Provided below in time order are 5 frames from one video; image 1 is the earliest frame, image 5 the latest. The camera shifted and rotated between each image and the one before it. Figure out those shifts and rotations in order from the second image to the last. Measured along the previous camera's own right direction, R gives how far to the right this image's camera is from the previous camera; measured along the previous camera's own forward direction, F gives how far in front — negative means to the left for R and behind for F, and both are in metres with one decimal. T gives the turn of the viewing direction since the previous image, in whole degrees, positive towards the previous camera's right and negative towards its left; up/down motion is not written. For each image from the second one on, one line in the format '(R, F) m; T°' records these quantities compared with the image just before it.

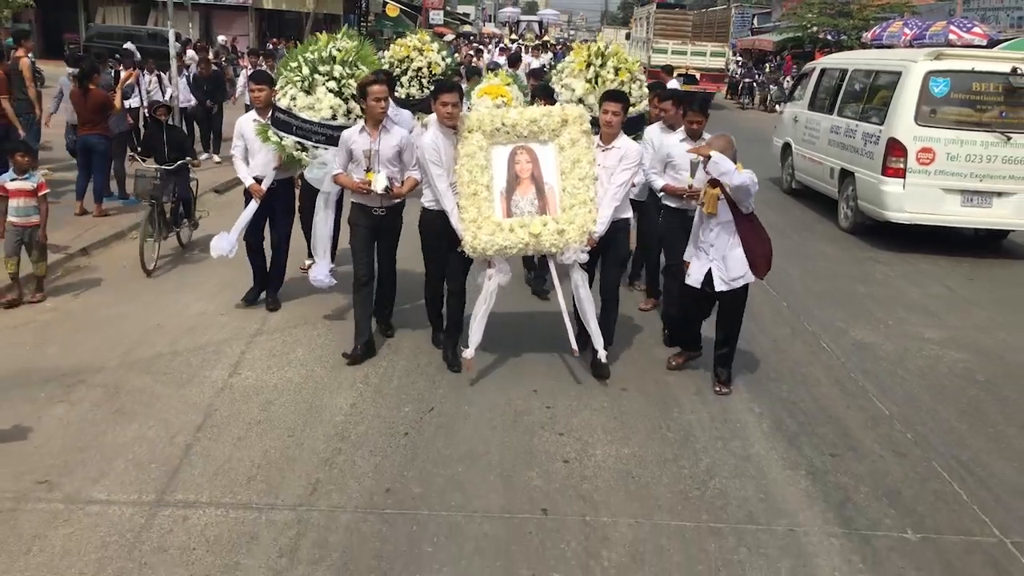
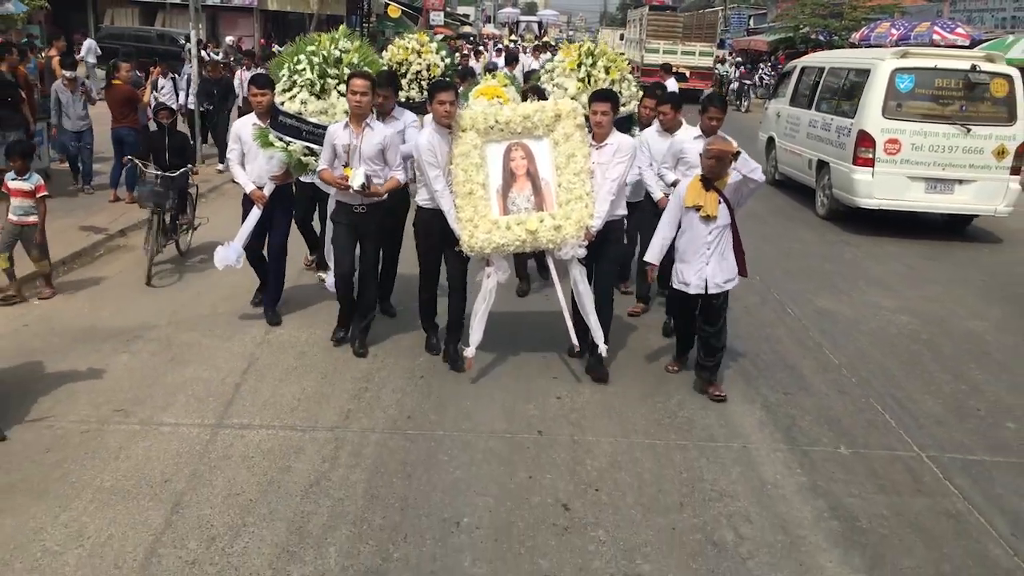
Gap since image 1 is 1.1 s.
(0.0, -0.8) m; 0°
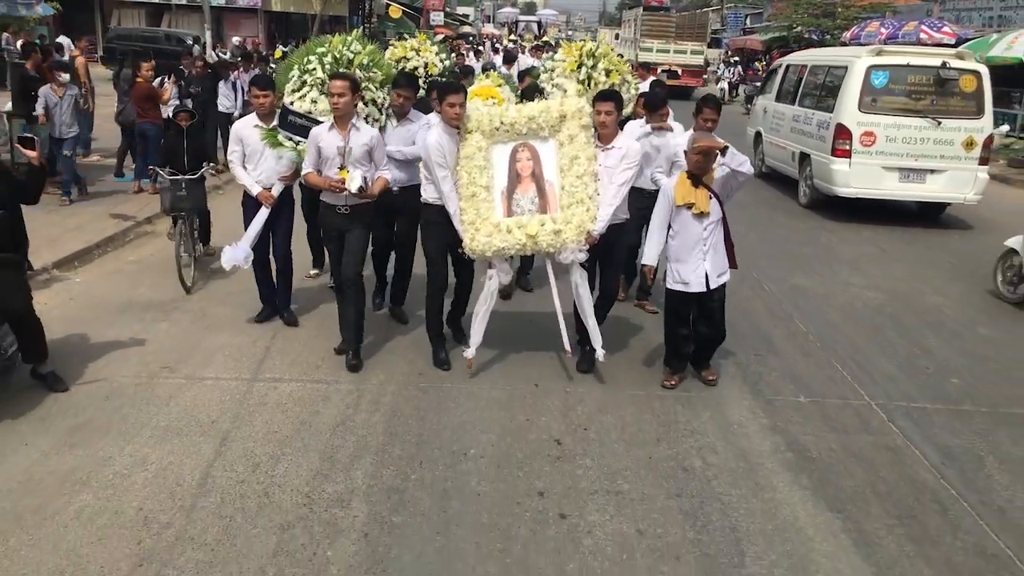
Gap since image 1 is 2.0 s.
(0.0, -0.7) m; 0°
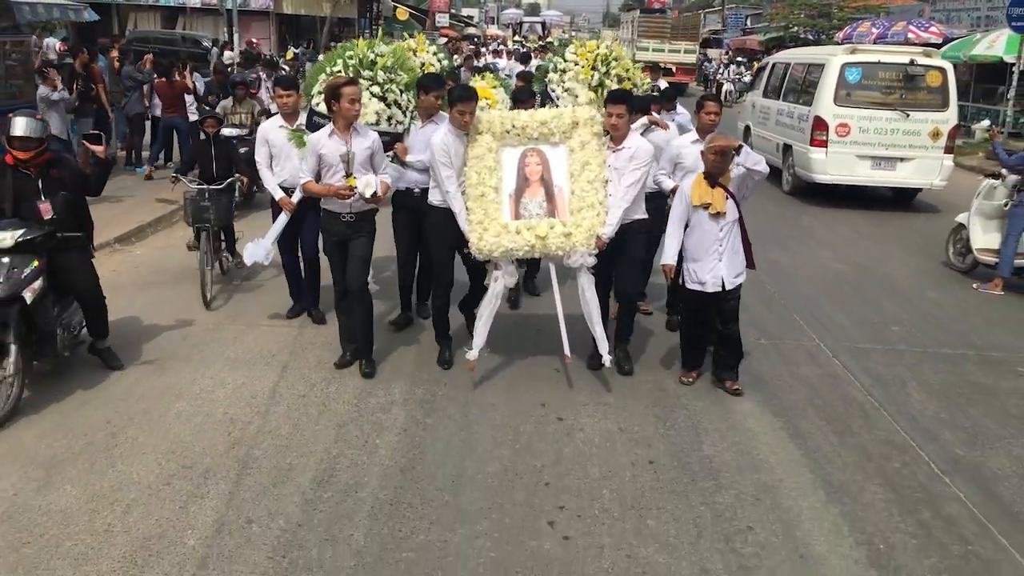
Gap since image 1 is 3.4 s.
(0.0, -1.0) m; 0°
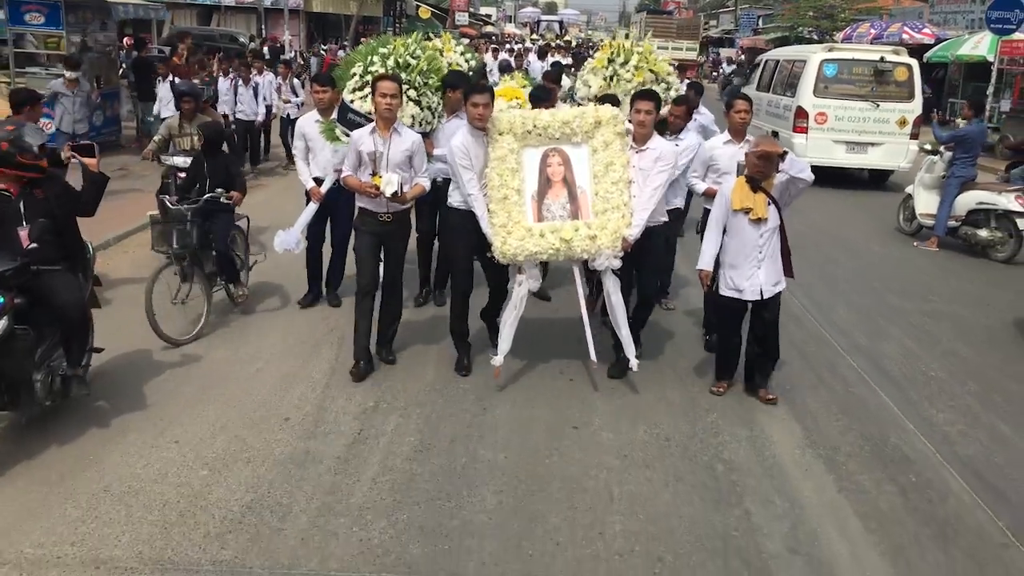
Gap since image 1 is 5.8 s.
(-0.1, -1.7) m; -1°
